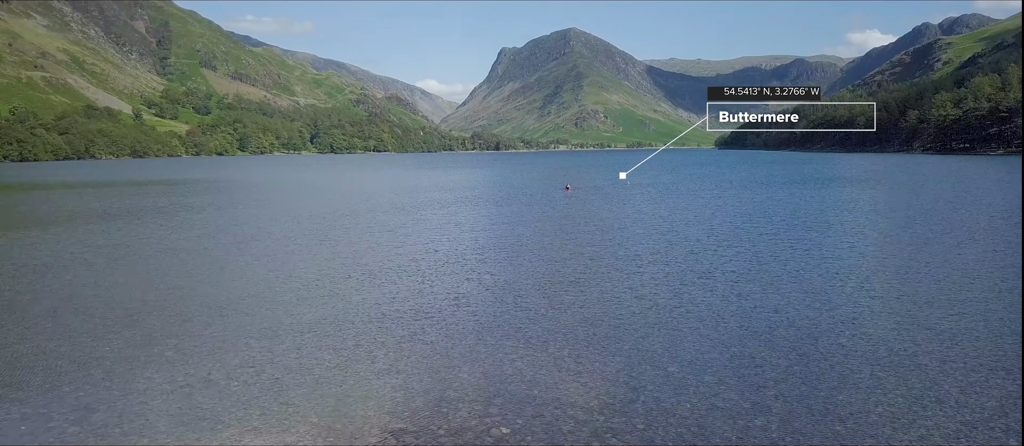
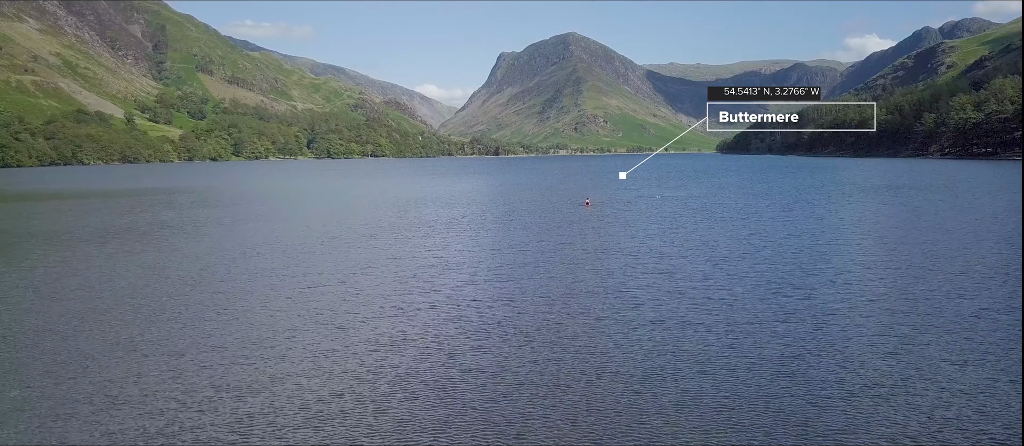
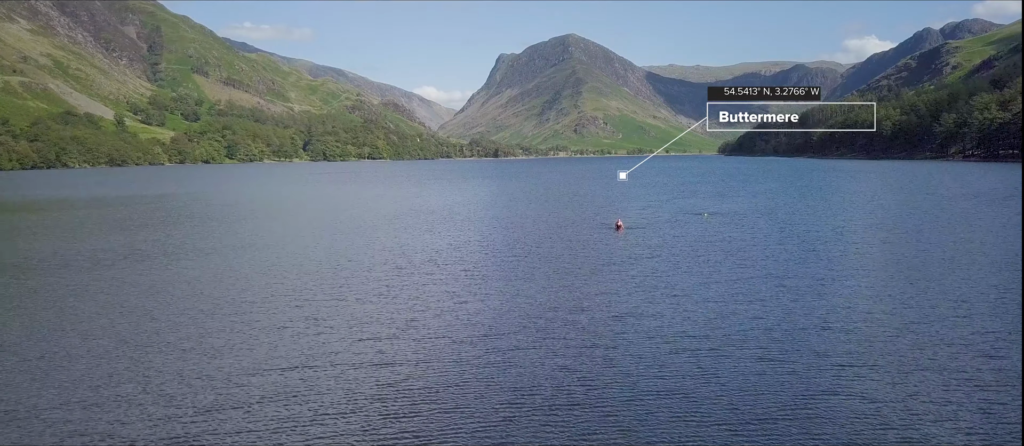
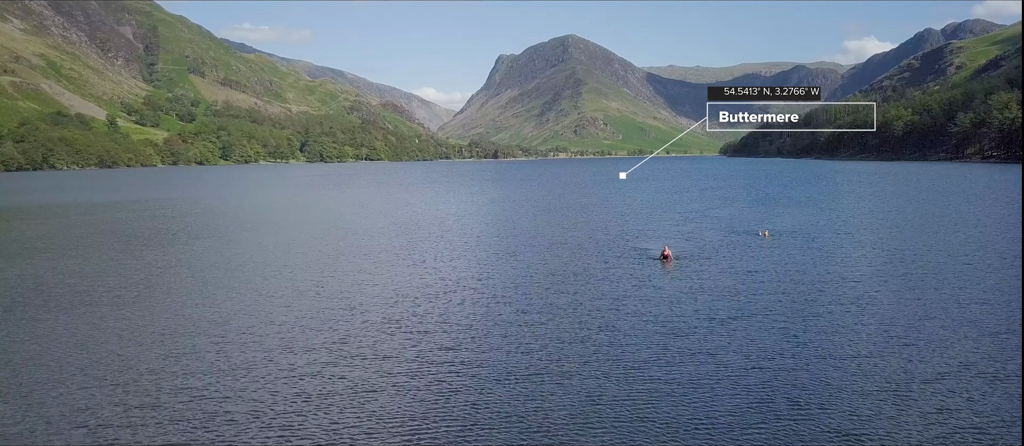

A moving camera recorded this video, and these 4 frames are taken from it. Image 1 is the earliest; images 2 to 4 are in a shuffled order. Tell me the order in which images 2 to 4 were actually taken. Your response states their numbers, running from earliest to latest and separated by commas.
2, 3, 4
